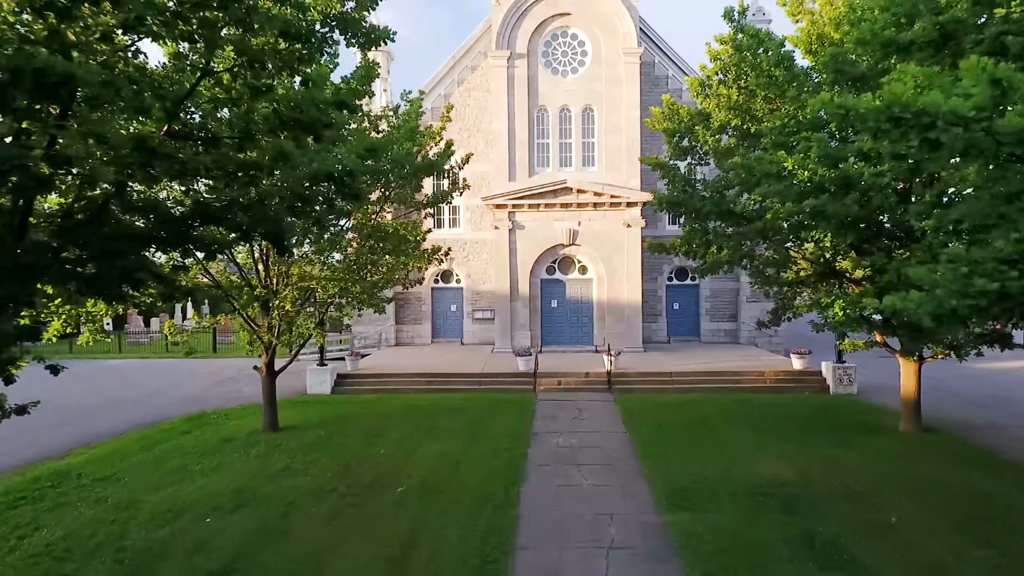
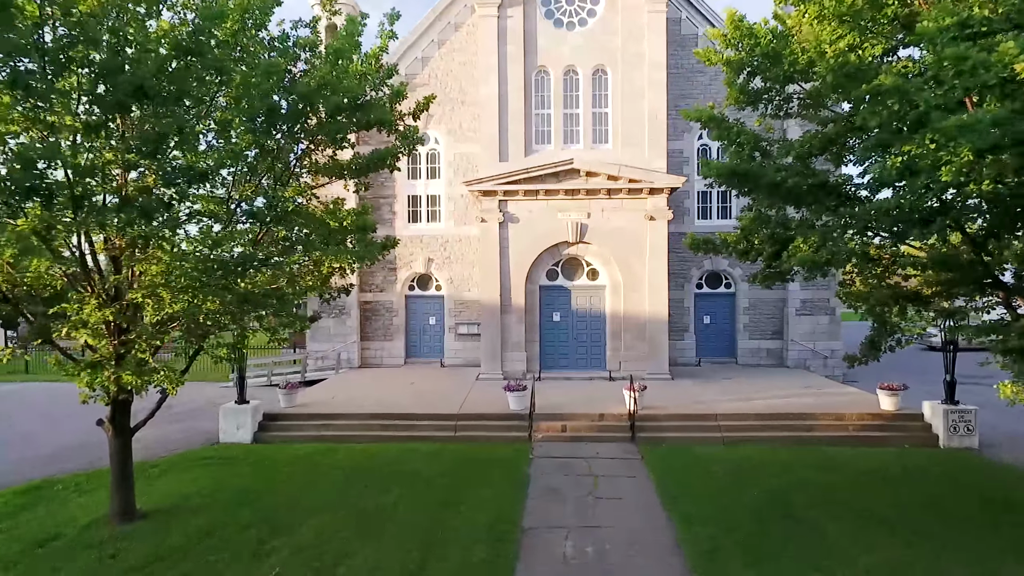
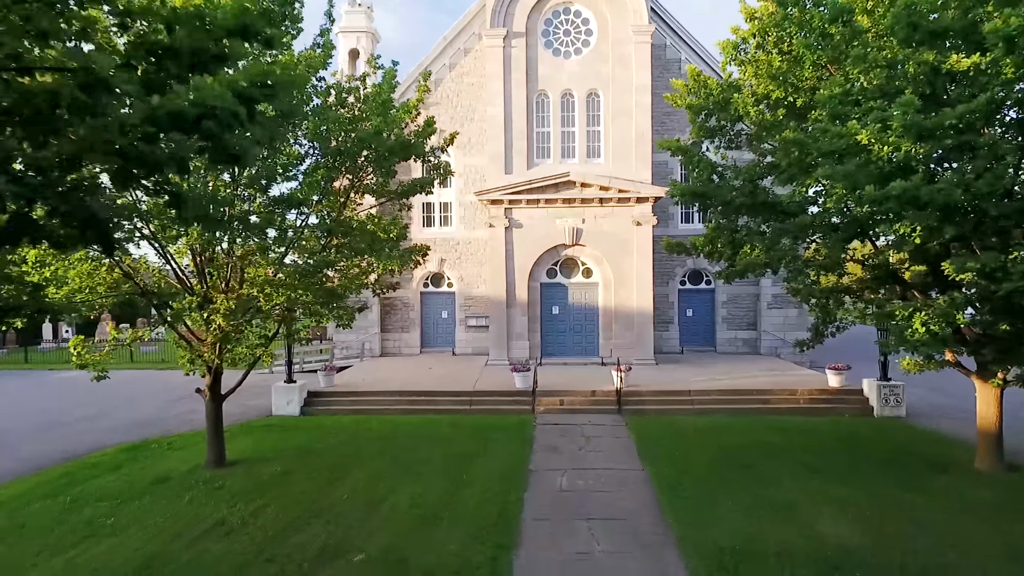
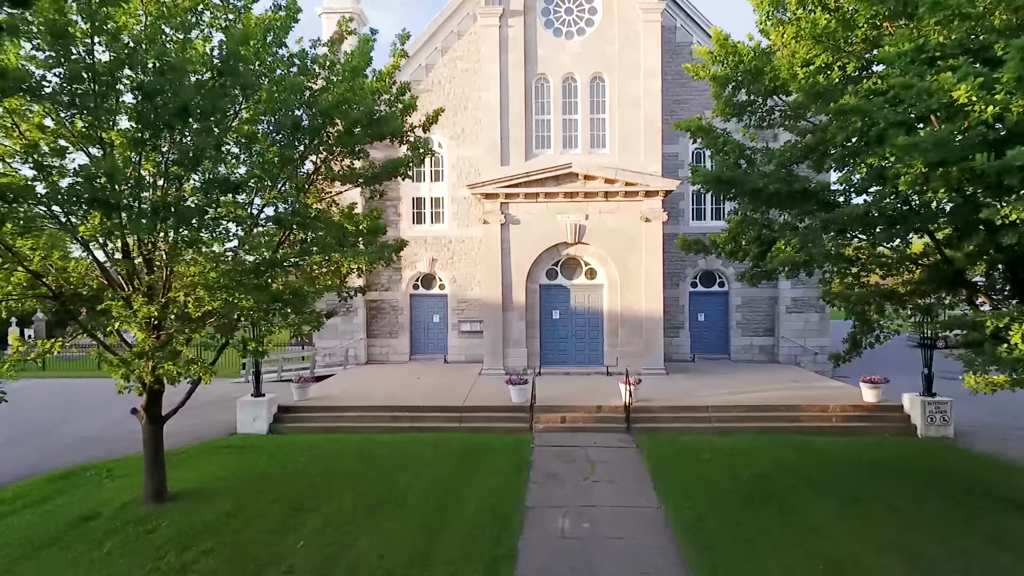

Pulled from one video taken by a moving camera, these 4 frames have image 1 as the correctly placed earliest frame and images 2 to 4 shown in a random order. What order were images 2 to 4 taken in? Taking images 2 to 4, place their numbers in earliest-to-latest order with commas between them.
3, 4, 2
